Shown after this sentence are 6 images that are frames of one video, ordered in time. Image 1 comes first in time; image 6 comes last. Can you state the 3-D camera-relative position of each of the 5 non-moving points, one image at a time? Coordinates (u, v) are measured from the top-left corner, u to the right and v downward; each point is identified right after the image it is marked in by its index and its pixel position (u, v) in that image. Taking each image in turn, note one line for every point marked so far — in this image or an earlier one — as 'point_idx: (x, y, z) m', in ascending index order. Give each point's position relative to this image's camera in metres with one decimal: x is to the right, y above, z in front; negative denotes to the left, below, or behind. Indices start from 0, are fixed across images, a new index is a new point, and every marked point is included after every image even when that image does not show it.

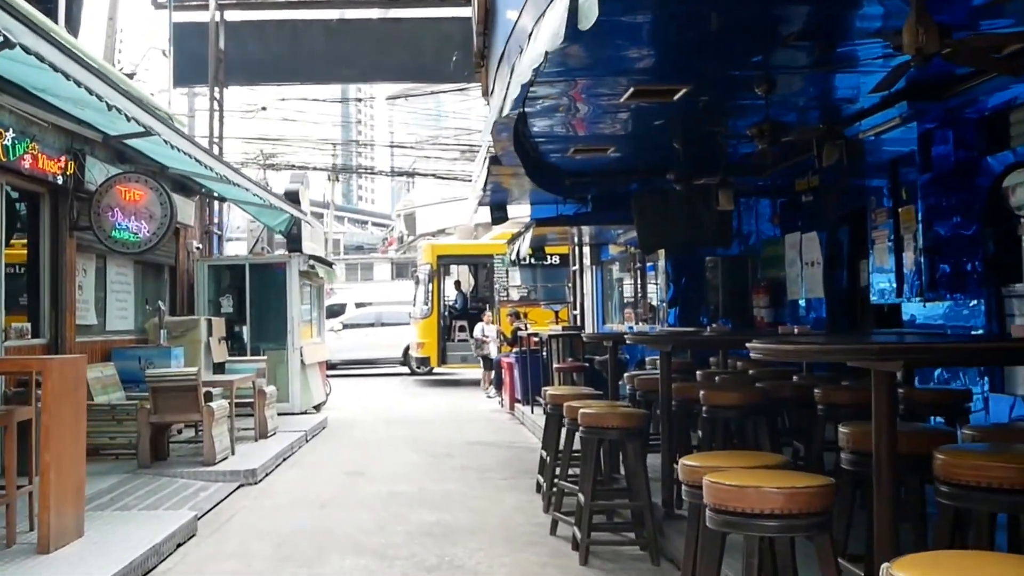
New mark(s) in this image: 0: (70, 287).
0: (-3.1, 0.0, +9.1) m
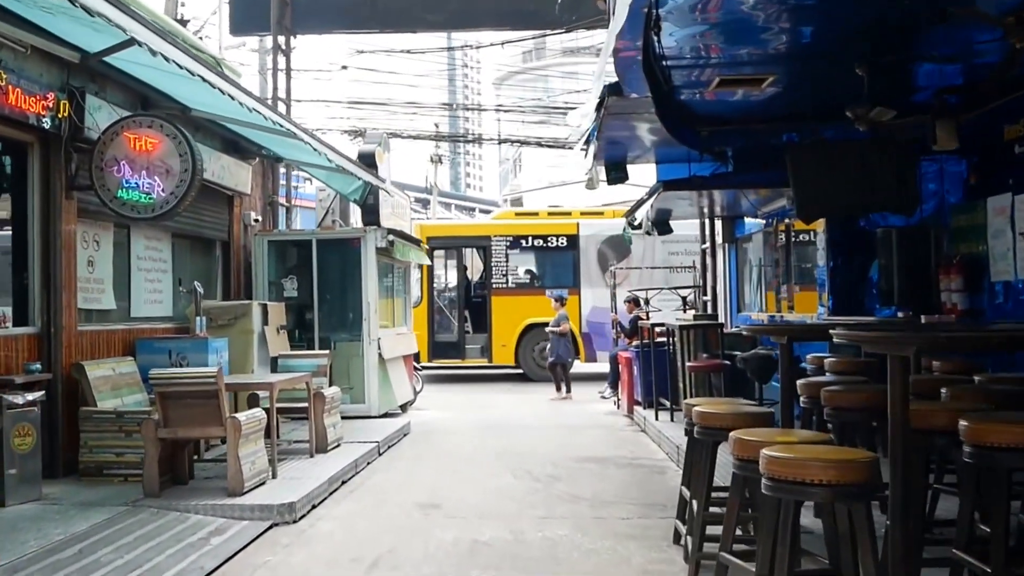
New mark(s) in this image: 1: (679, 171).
0: (-2.5, +0.1, +7.2) m
1: (+1.2, +0.8, +8.9) m
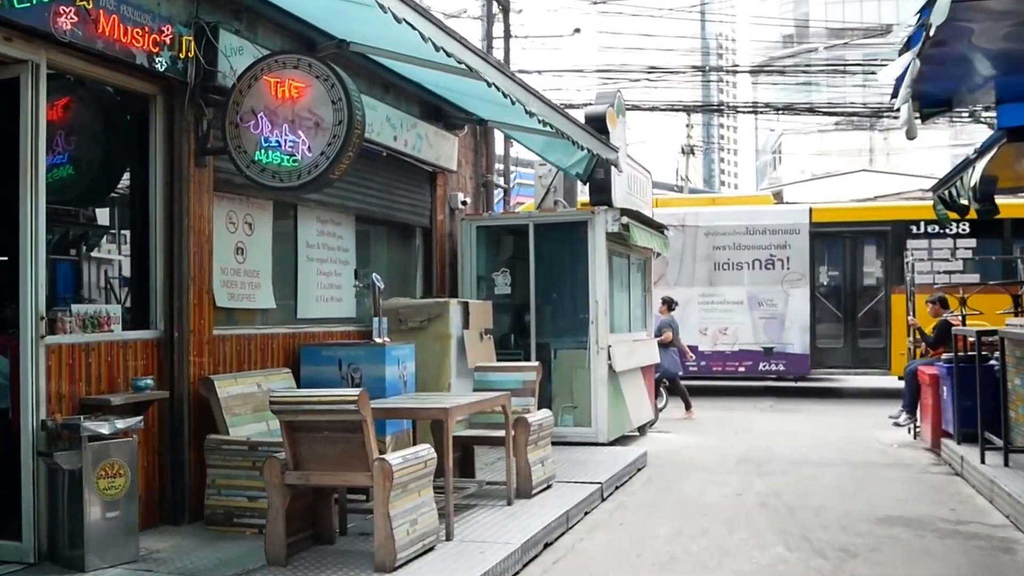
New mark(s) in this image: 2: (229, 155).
0: (-1.4, +0.2, +5.6) m
1: (+2.5, +0.8, +6.6) m
2: (-1.2, +0.6, +5.4) m
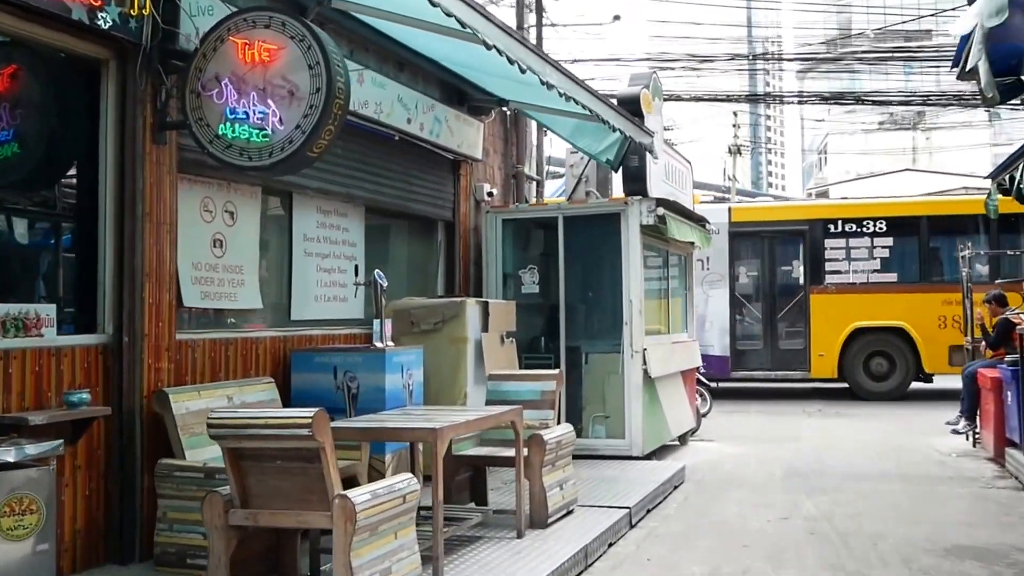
0: (-1.3, +0.2, +4.8) m
1: (+2.6, +0.9, +5.6) m
2: (-1.2, +0.6, +4.6) m
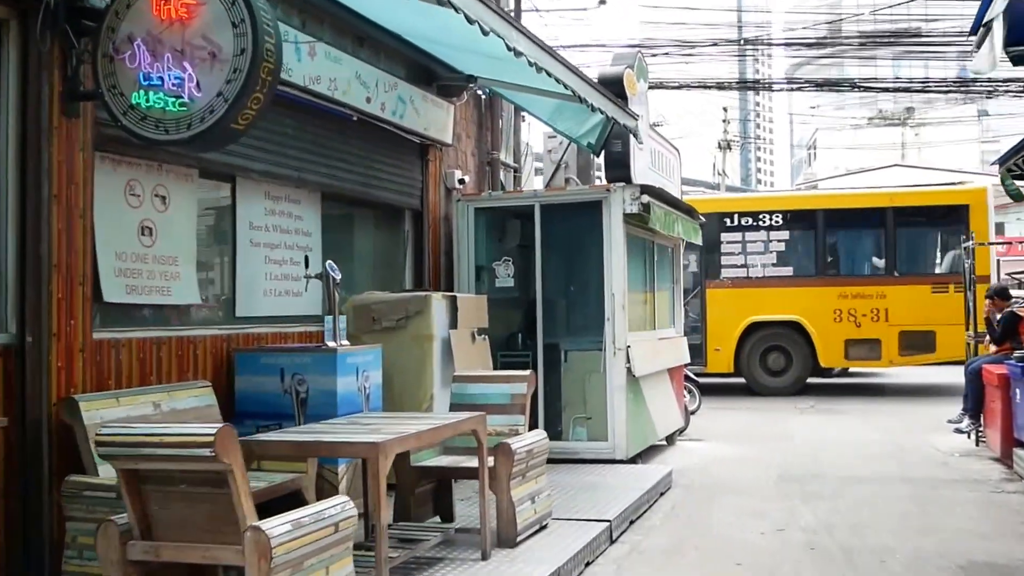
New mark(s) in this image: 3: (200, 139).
0: (-1.4, +0.2, +4.3) m
1: (+2.5, +0.9, +5.1) m
2: (-1.3, +0.6, +4.0) m
3: (-0.9, +0.5, +3.9) m
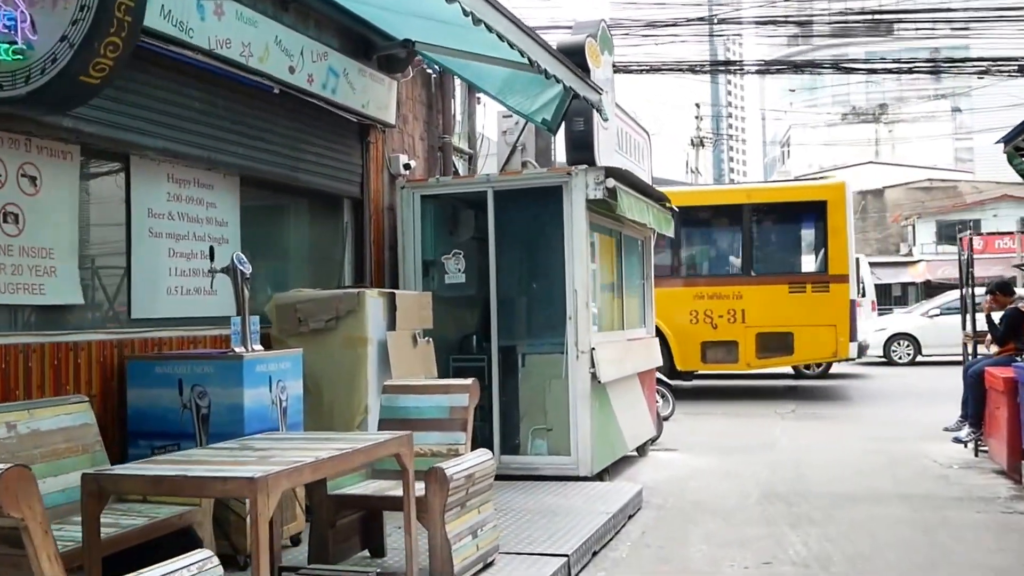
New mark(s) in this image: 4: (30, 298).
0: (-1.6, +0.2, +3.4) m
1: (+2.3, +0.9, +4.4) m
2: (-1.5, +0.6, +3.2) m
3: (-1.1, +0.5, +3.1) m
4: (-1.6, 0.0, +4.2) m
